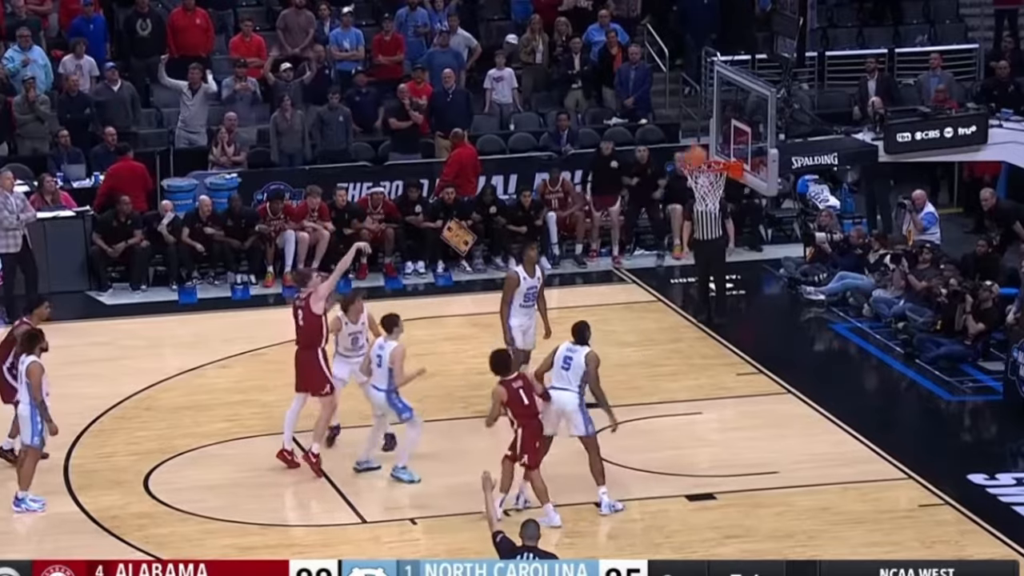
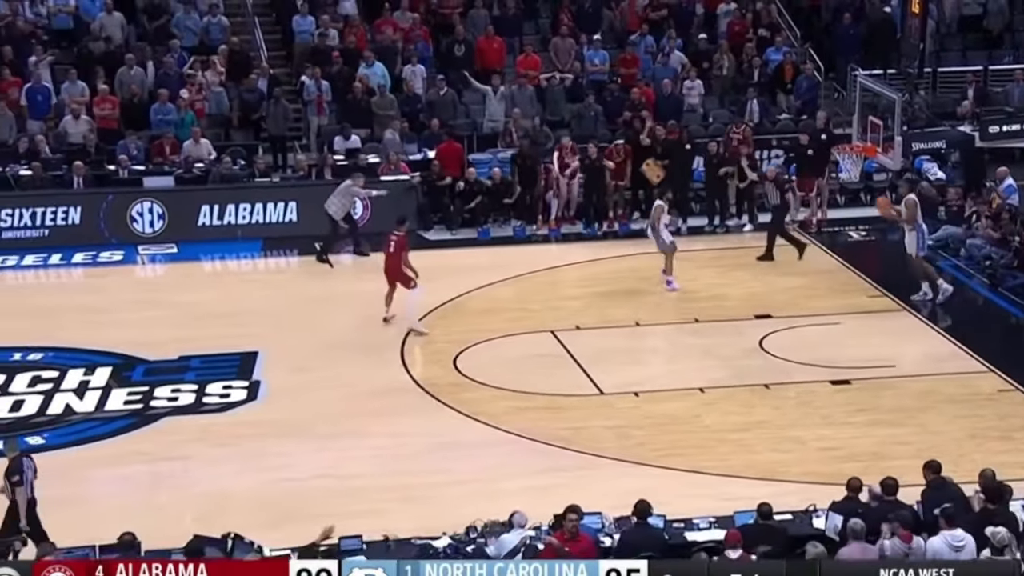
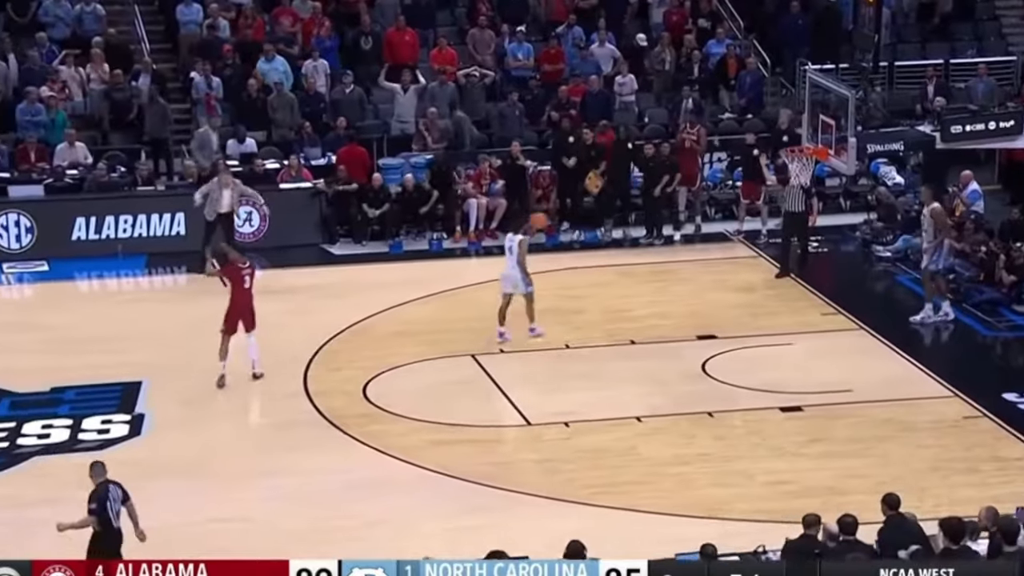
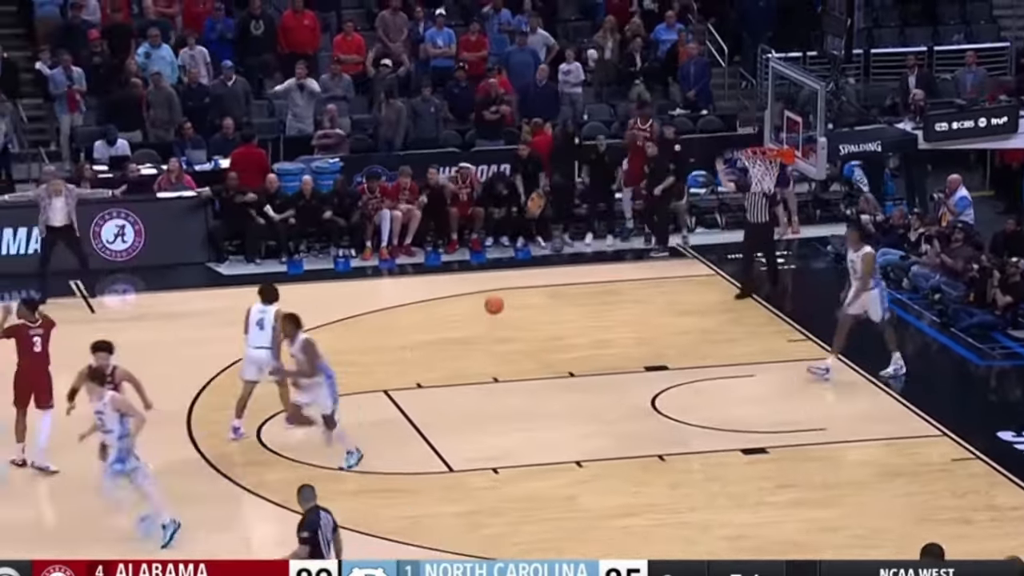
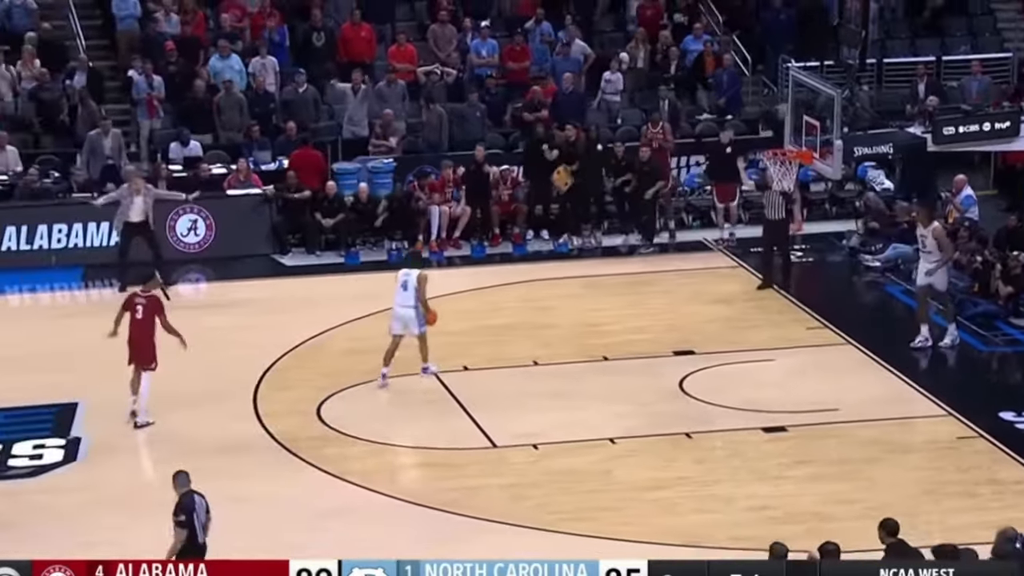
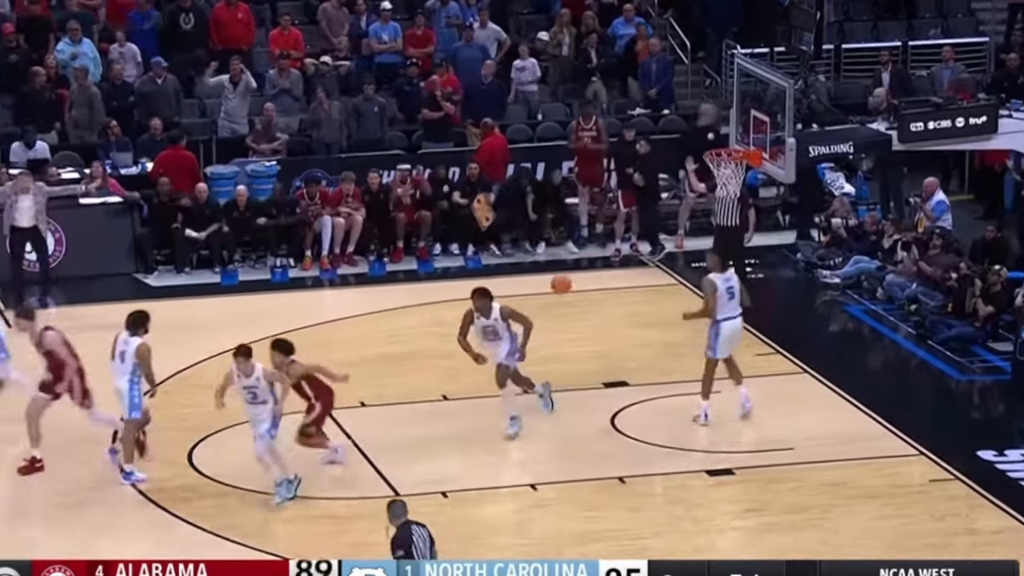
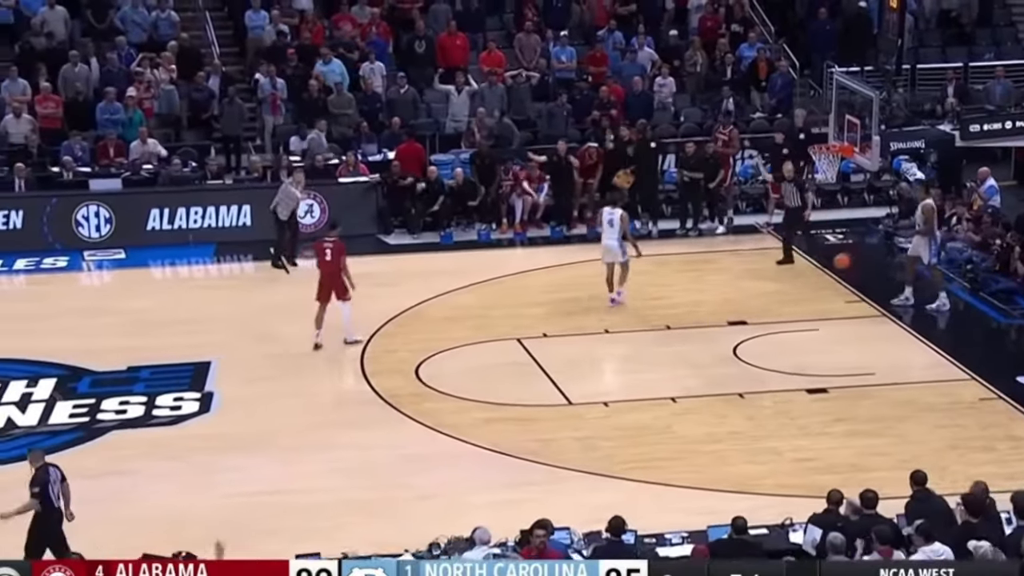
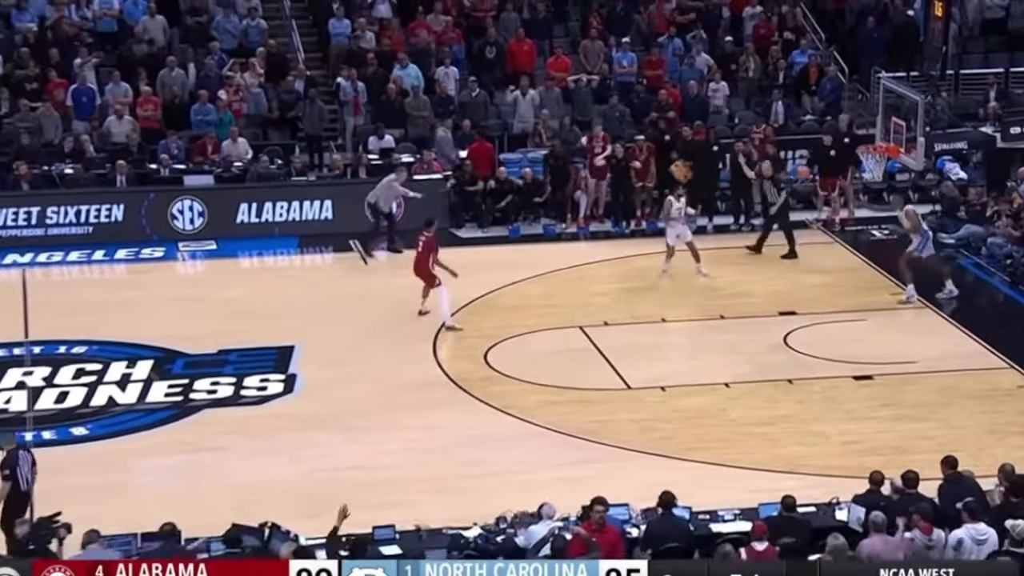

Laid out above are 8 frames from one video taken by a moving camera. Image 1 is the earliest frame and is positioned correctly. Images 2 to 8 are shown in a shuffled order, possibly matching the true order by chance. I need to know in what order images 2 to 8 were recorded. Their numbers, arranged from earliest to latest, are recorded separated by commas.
6, 4, 5, 3, 7, 2, 8
